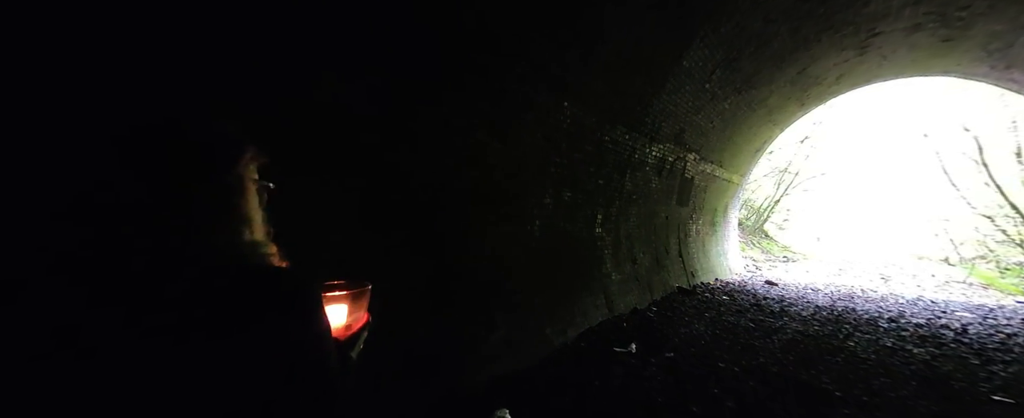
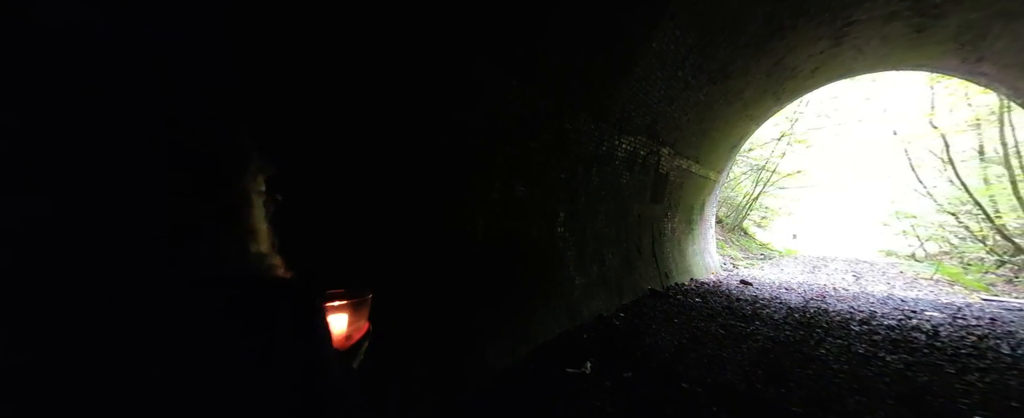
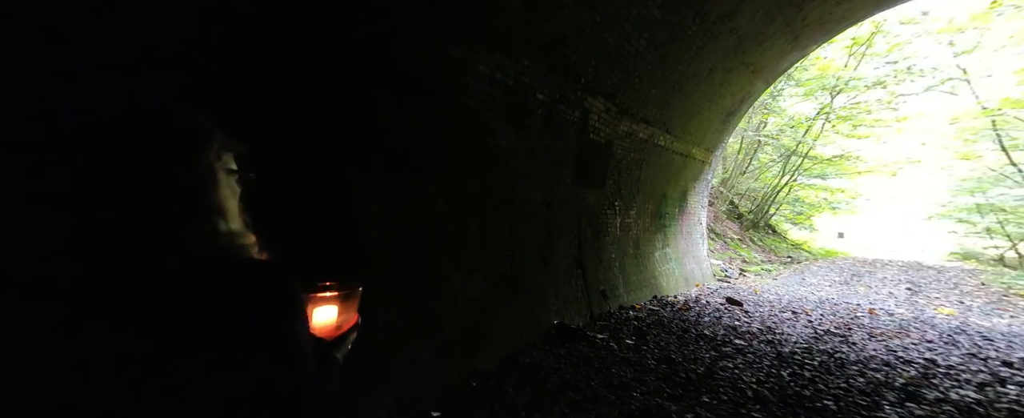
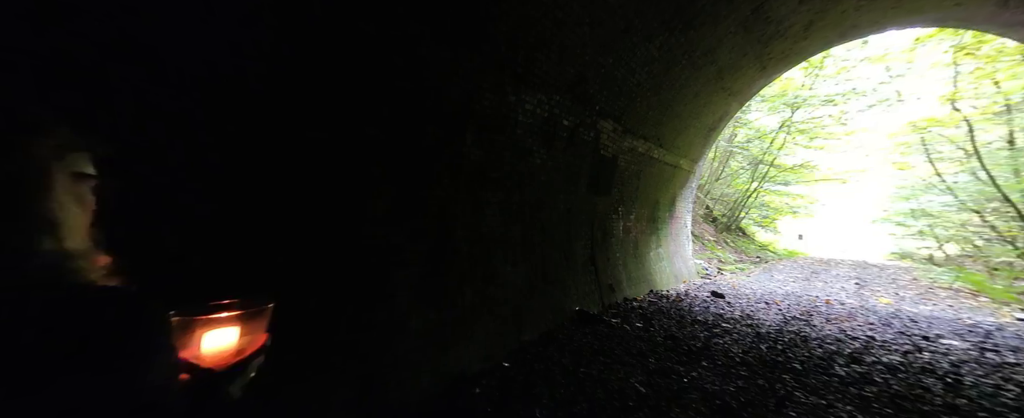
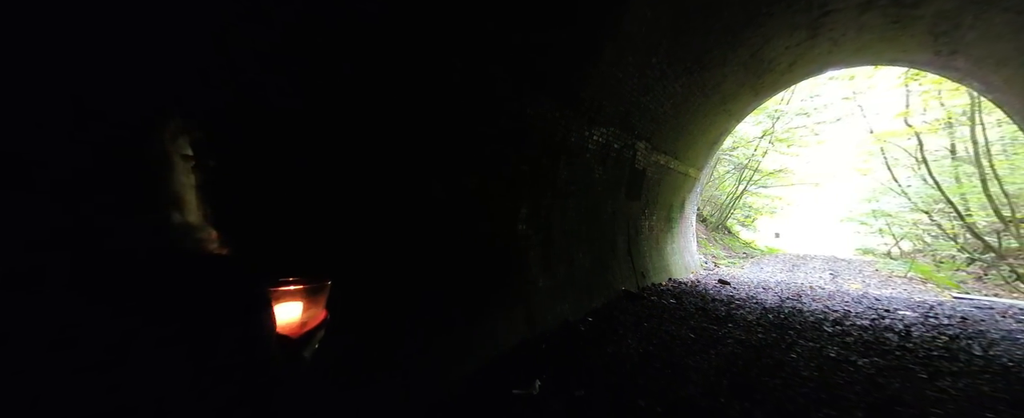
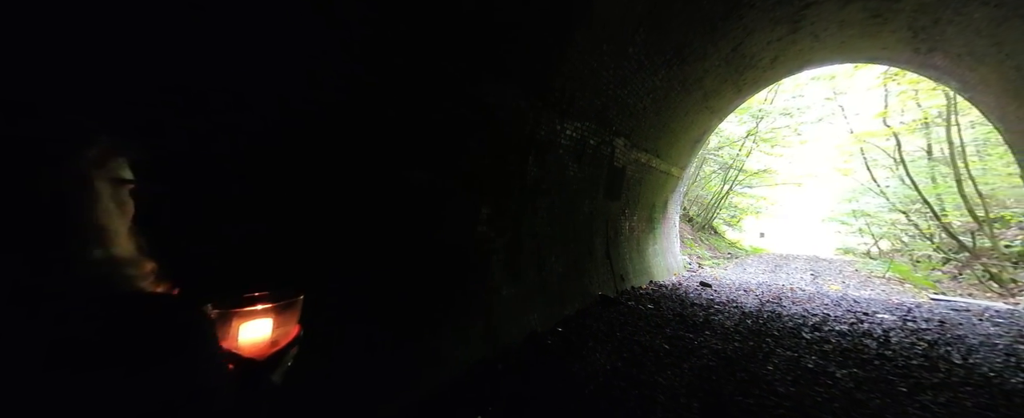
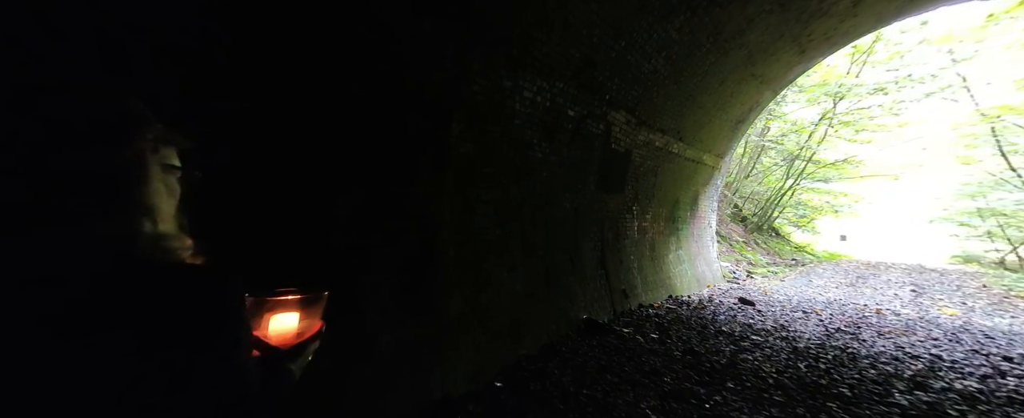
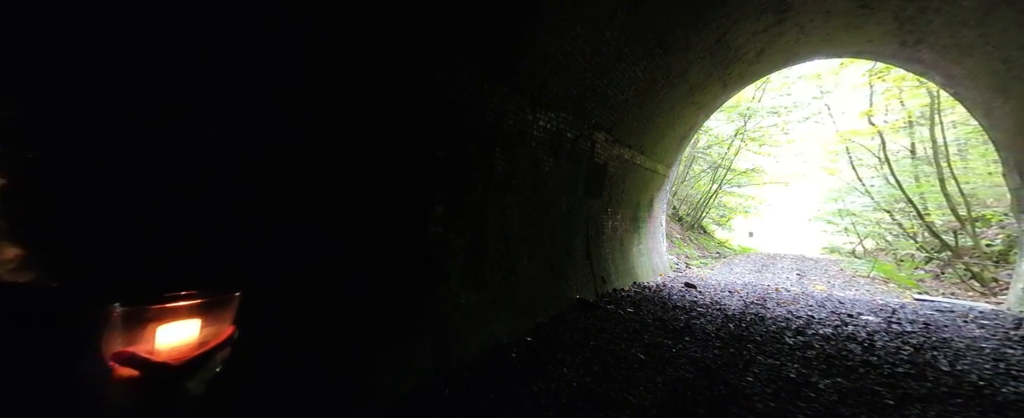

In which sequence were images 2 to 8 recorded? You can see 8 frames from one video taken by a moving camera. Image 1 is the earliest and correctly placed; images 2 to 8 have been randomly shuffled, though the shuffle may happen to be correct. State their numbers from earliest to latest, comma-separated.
2, 5, 6, 8, 4, 7, 3
